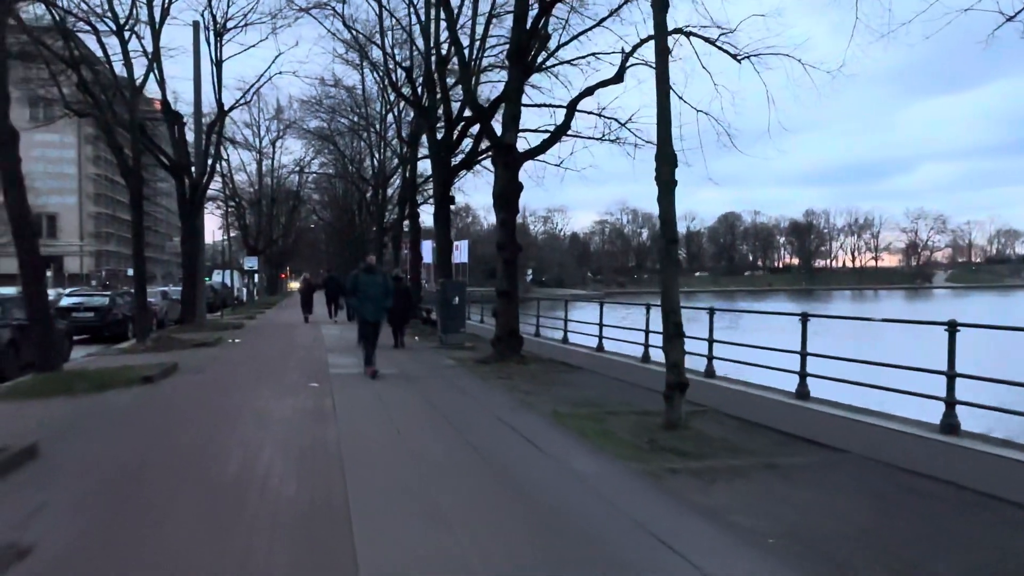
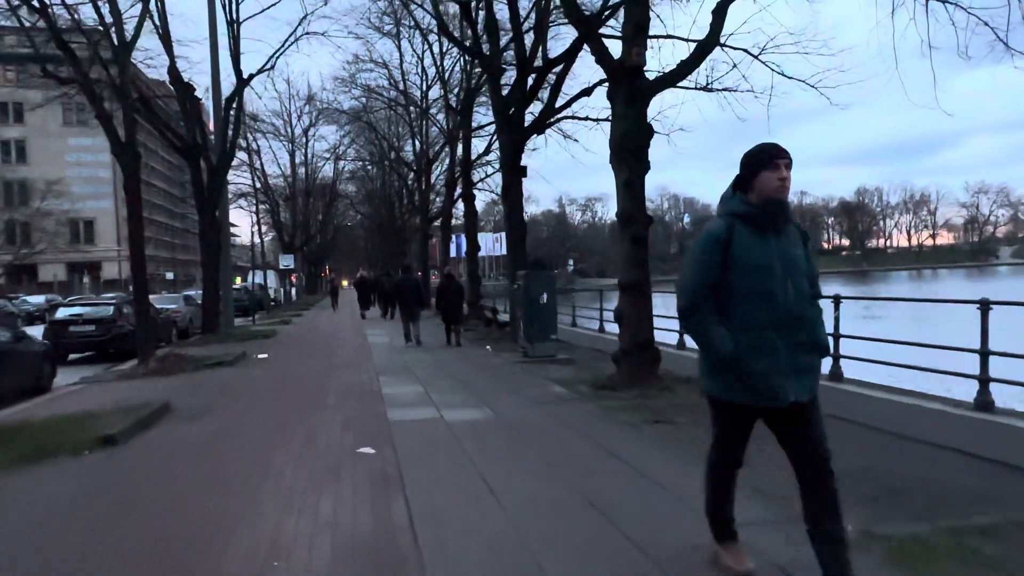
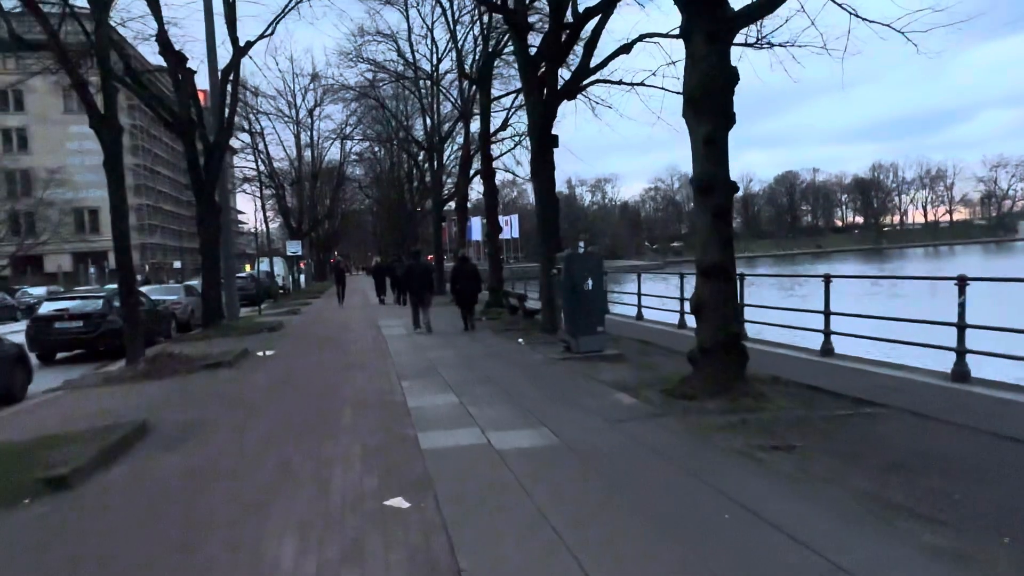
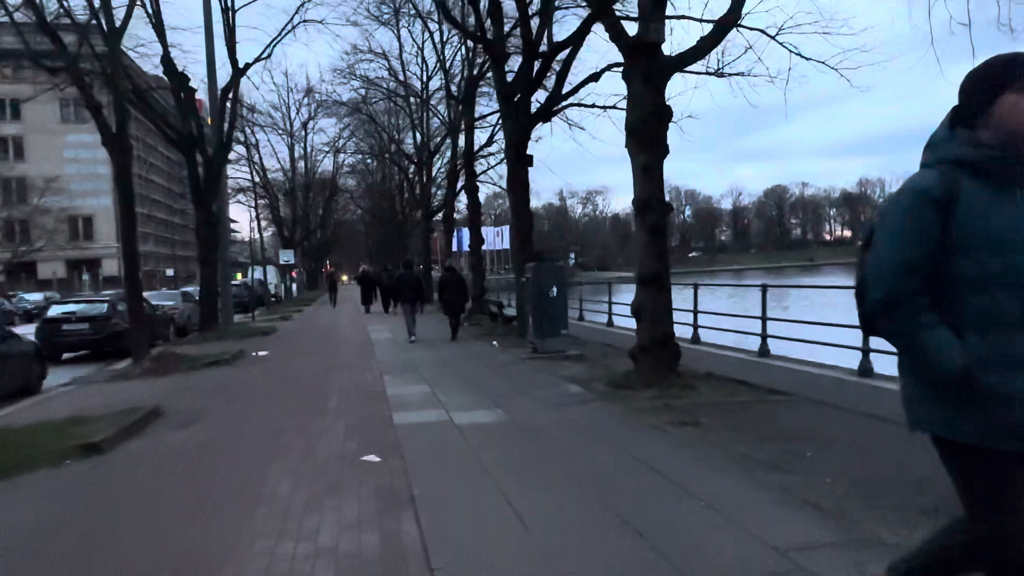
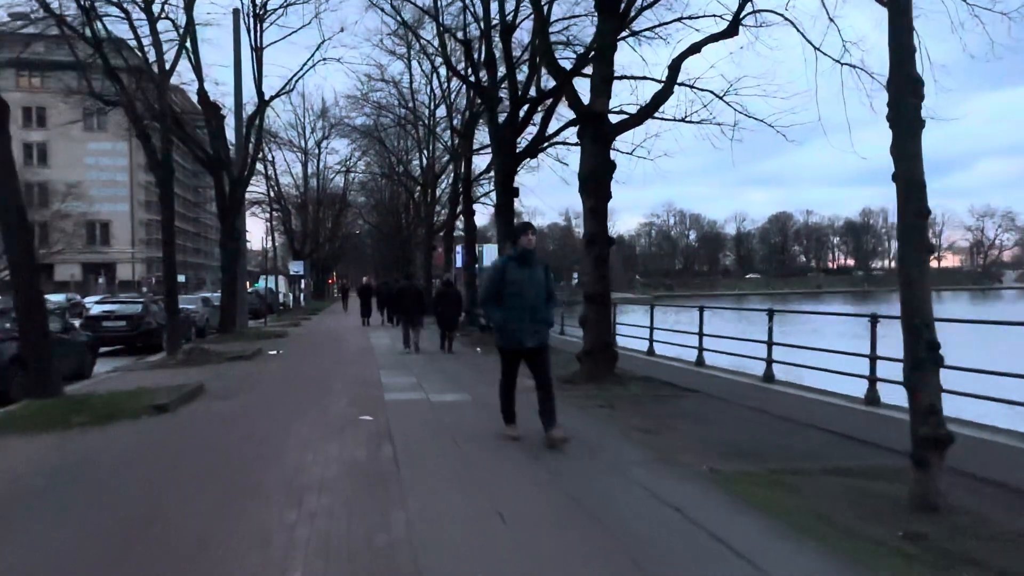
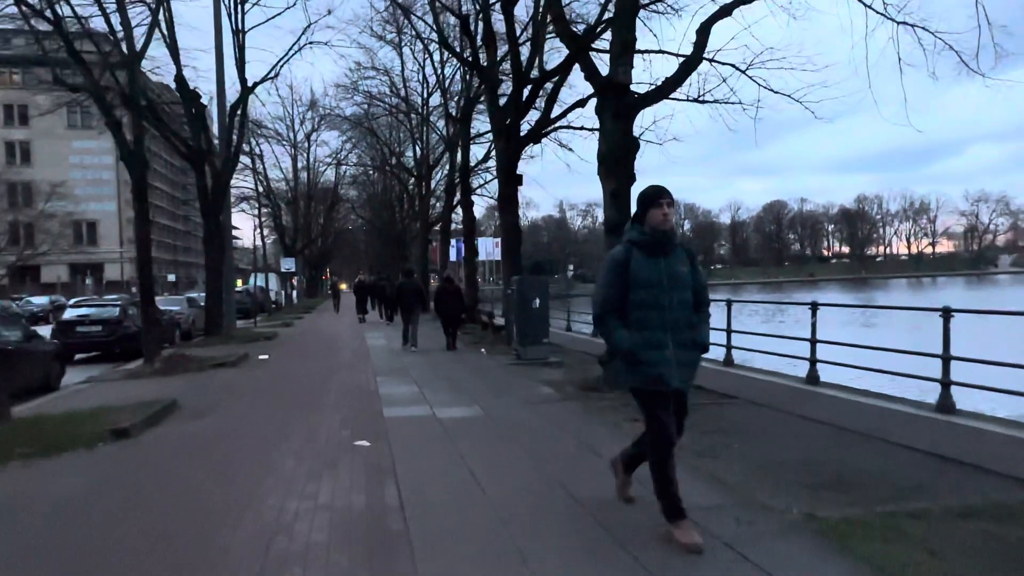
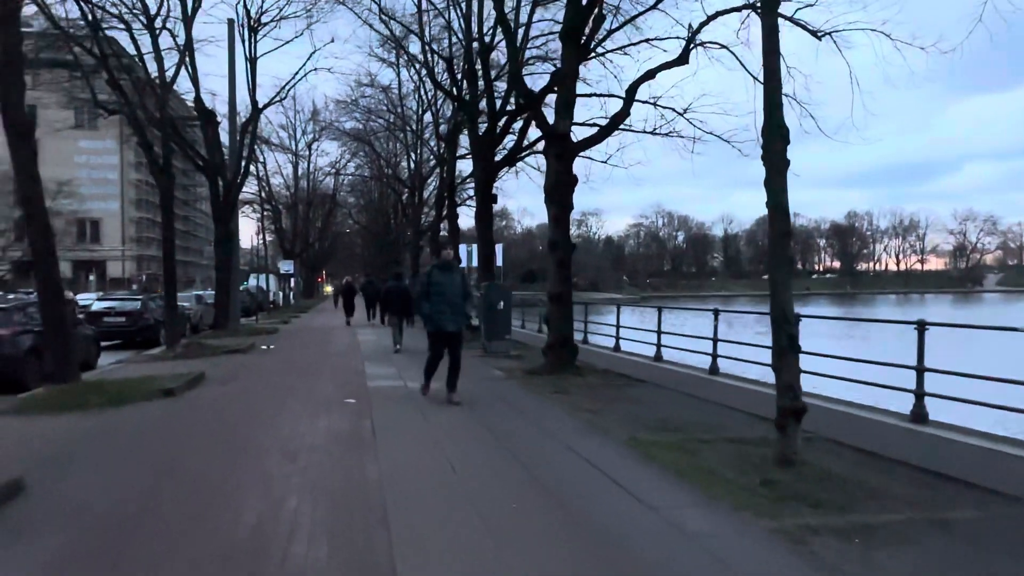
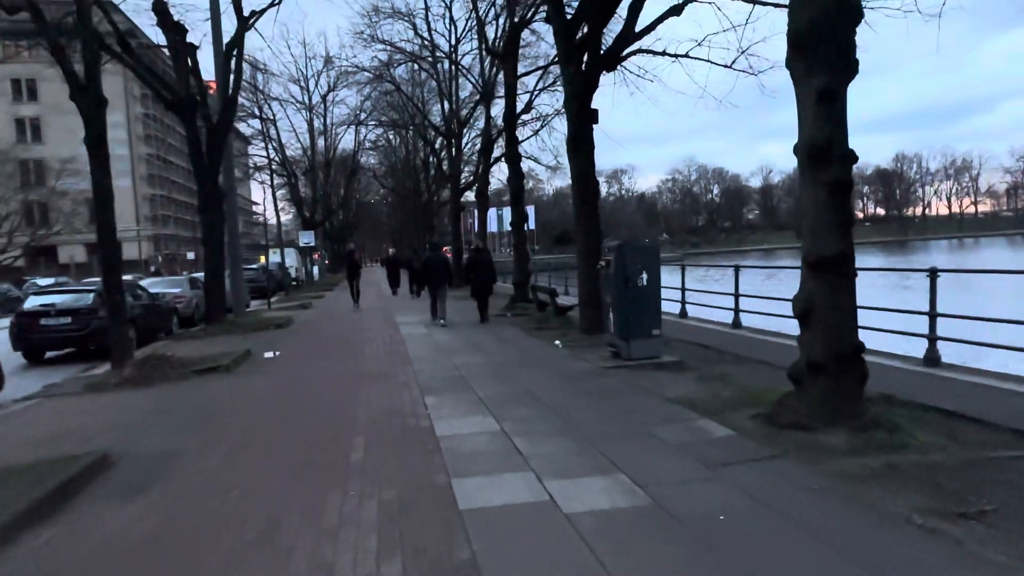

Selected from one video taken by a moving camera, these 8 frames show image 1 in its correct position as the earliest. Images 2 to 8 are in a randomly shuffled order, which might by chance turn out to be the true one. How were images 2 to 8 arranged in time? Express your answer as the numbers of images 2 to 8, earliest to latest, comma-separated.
7, 5, 6, 2, 4, 3, 8
